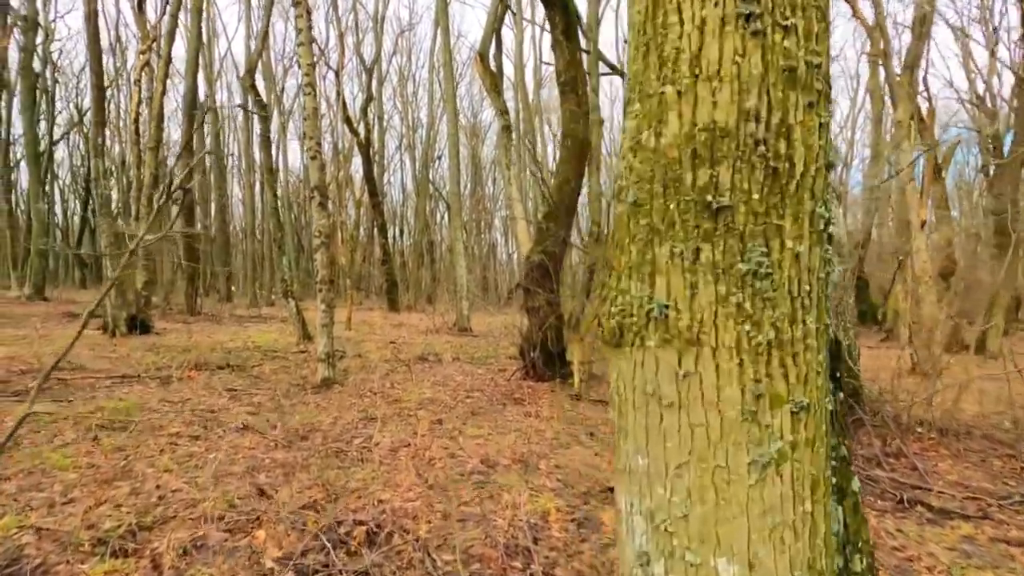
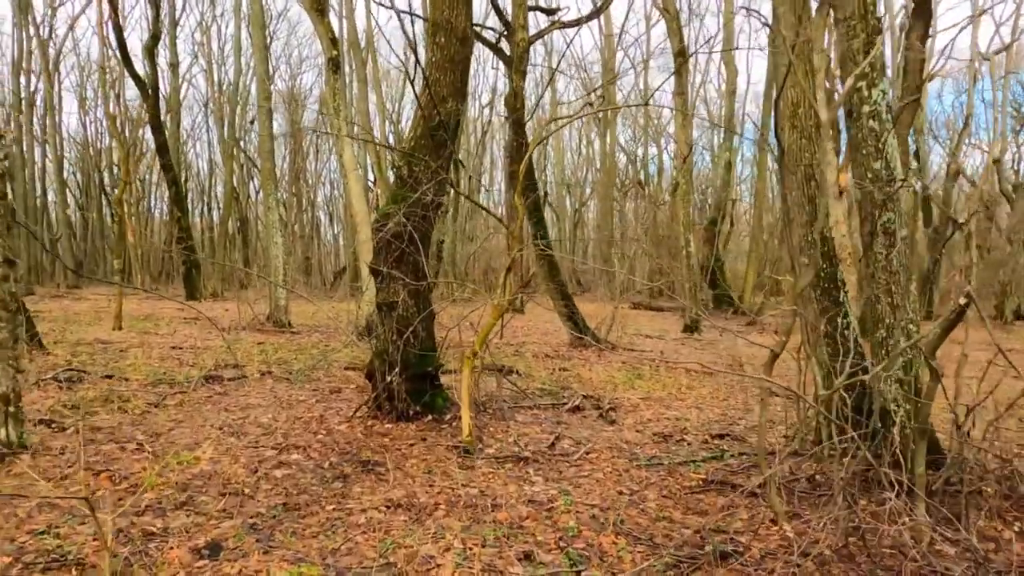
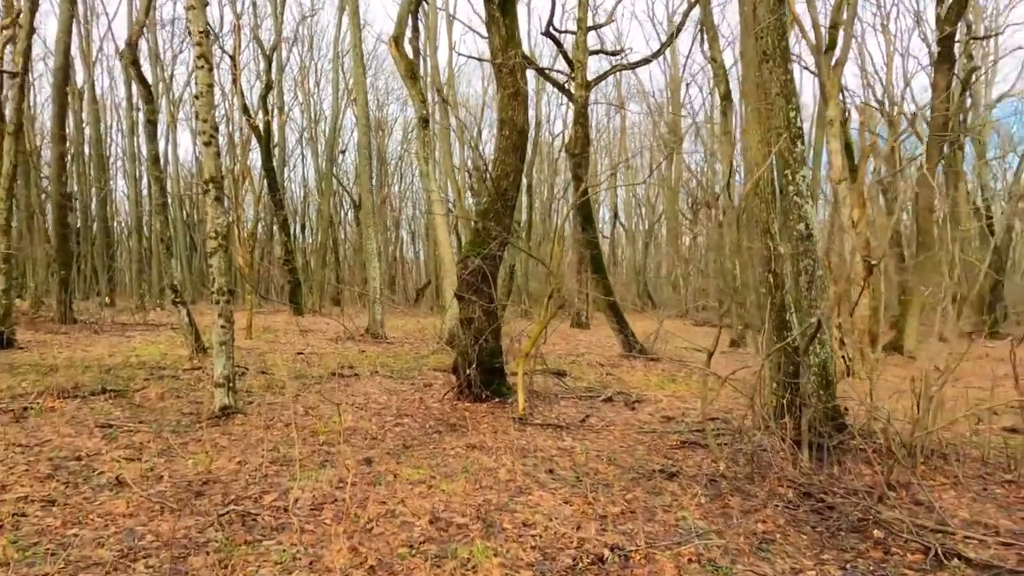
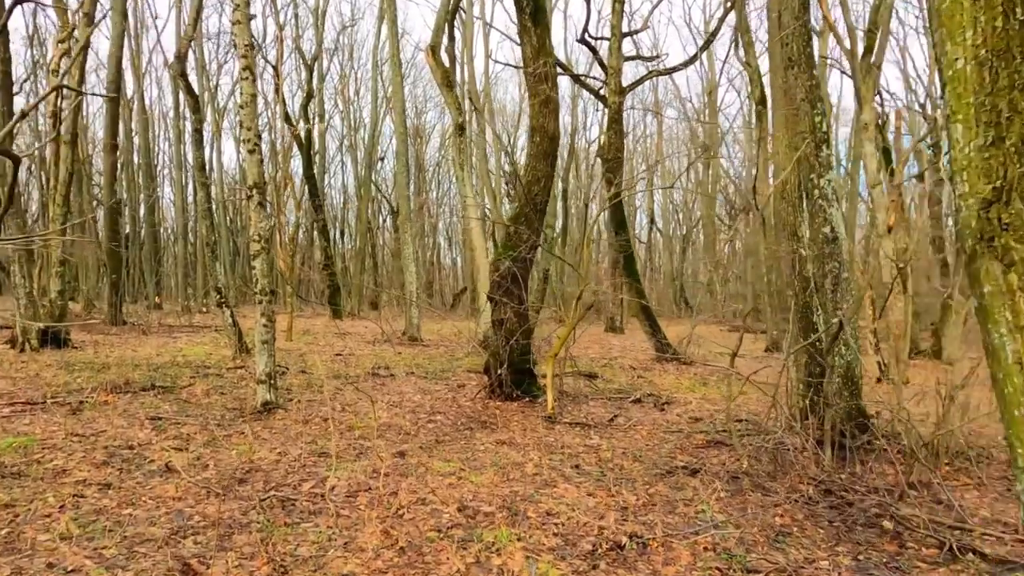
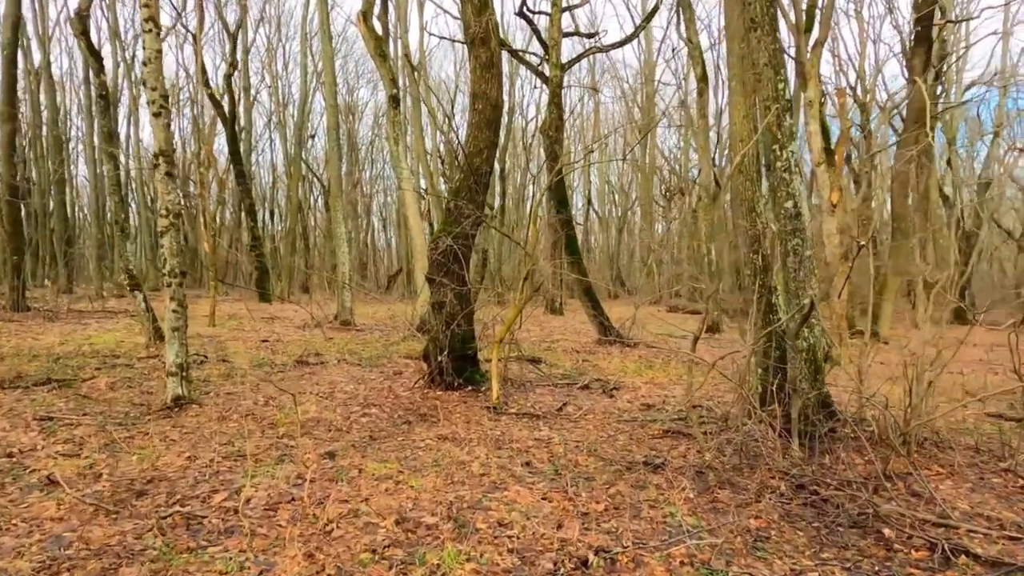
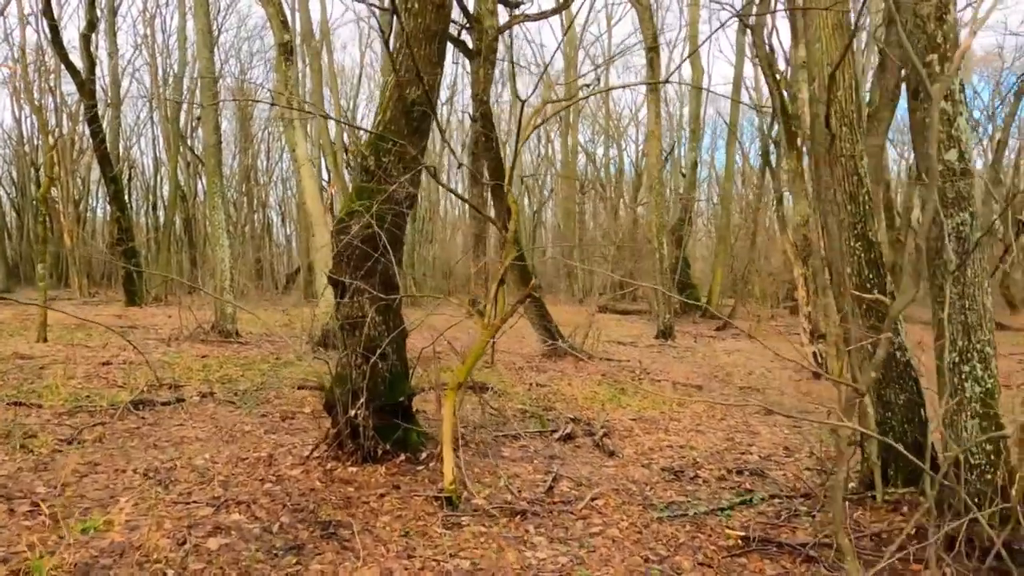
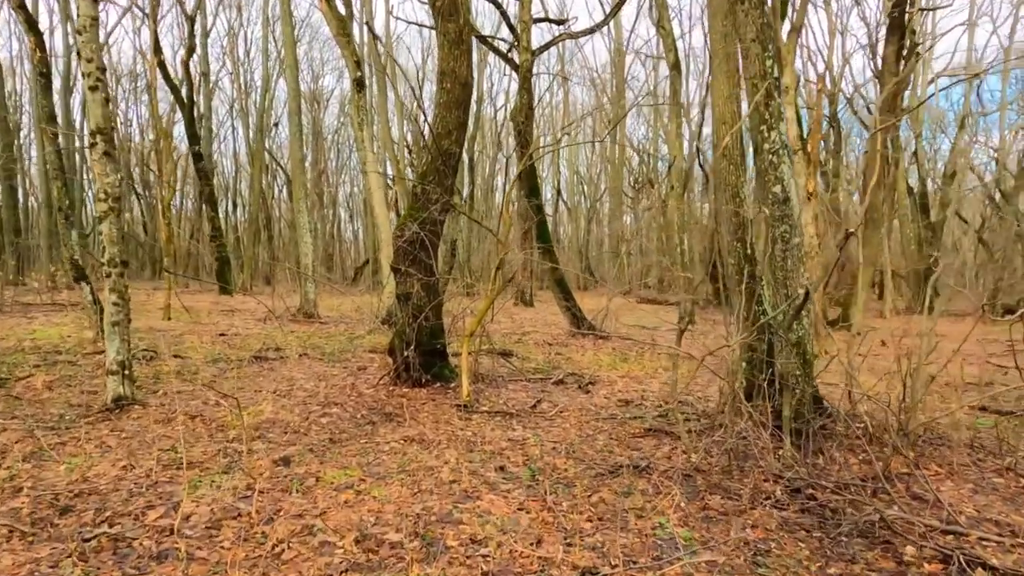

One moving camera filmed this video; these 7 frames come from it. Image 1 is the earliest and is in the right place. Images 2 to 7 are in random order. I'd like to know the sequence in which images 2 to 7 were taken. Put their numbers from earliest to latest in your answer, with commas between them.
4, 3, 5, 7, 2, 6
